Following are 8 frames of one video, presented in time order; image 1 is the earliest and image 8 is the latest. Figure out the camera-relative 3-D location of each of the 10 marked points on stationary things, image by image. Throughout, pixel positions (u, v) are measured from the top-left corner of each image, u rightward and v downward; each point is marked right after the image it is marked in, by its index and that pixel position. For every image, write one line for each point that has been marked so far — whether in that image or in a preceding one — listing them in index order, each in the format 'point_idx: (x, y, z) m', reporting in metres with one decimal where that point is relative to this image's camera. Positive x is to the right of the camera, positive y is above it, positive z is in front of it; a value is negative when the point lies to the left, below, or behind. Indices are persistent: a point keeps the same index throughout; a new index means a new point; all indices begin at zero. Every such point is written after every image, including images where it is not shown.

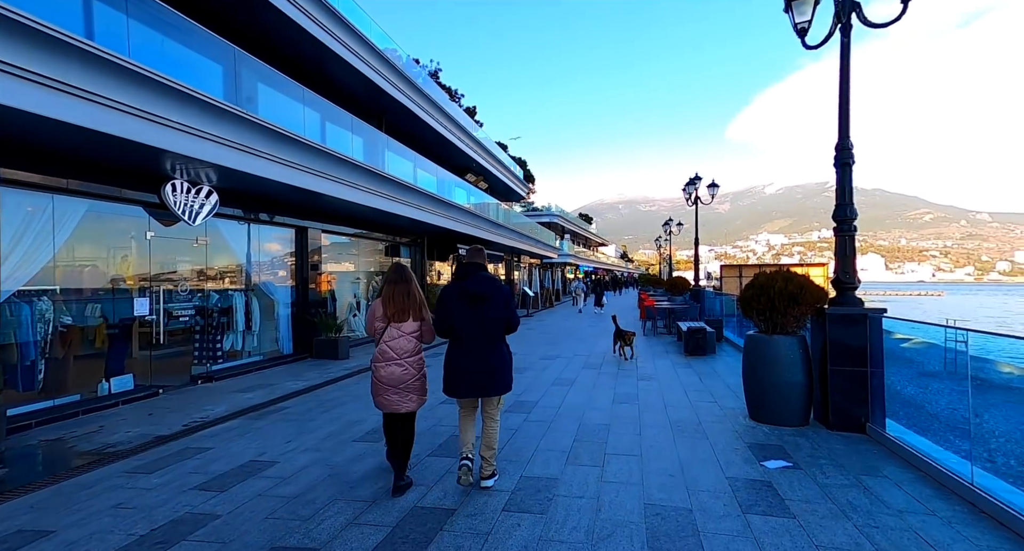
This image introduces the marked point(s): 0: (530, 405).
0: (+0.3, -1.8, +6.6) m
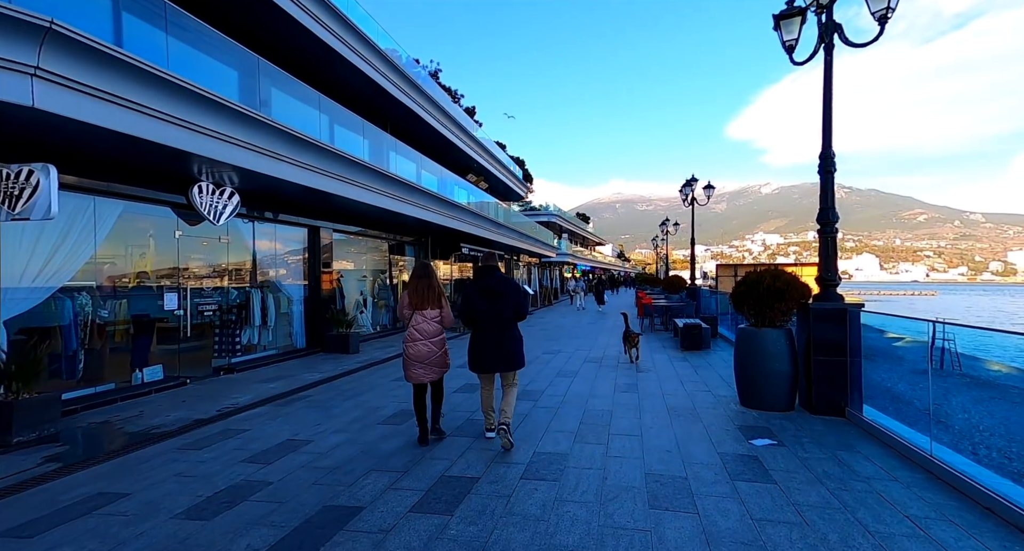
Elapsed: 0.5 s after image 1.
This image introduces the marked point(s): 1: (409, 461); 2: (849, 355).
0: (+0.4, -1.8, +7.0) m
1: (-1.0, -1.8, +4.4) m
2: (+4.4, -1.2, +5.9) m
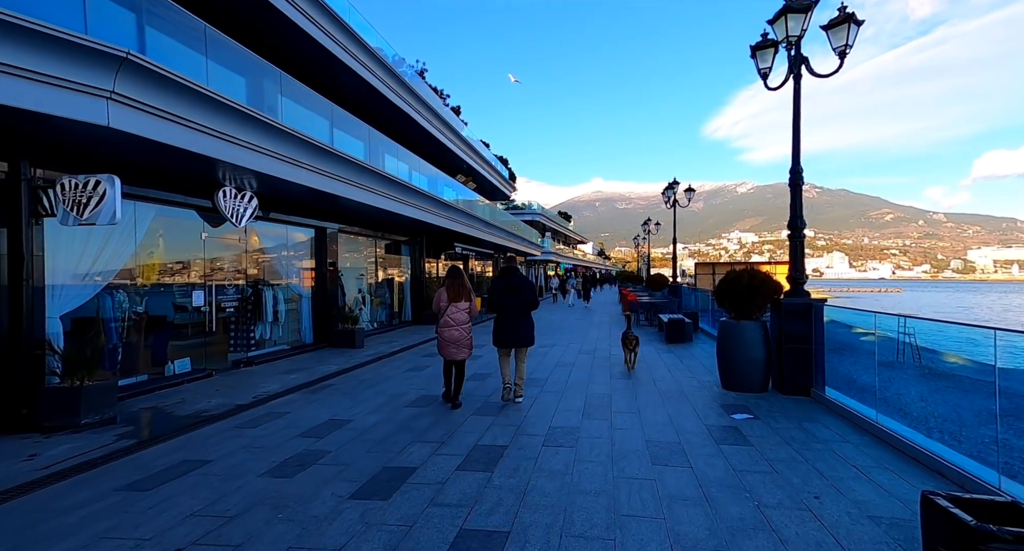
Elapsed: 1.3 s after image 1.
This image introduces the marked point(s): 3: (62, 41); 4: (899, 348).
0: (+0.5, -1.8, +7.8) m
1: (-0.8, -1.8, +5.1) m
2: (+4.6, -1.1, +6.8) m
3: (-4.9, +2.5, +5.2) m
4: (+4.3, -0.9, +4.8) m
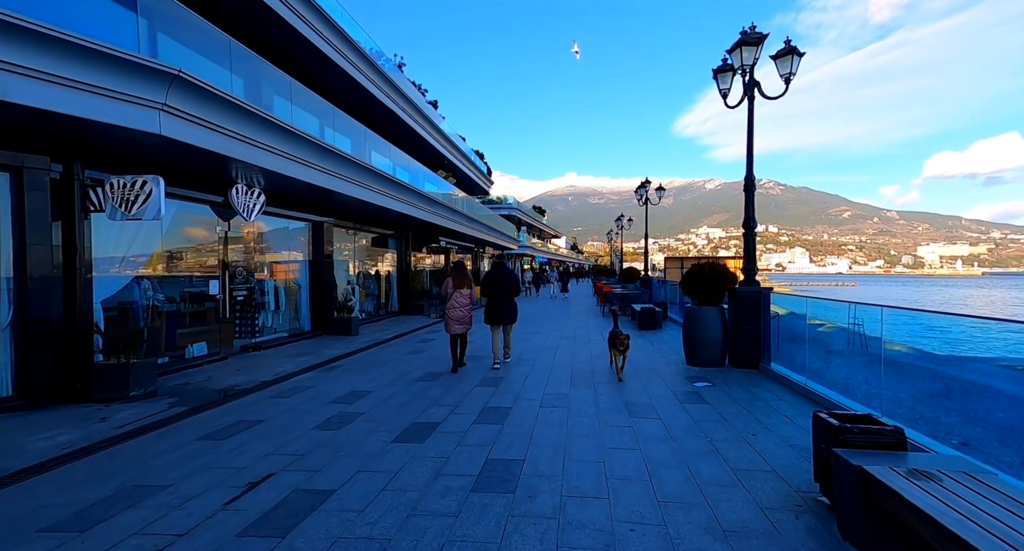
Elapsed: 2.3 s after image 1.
0: (+0.4, -1.6, +8.8) m
1: (-0.8, -1.7, +6.0) m
2: (+4.5, -1.0, +8.0) m
3: (-4.8, +2.7, +5.8) m
4: (+4.4, -0.8, +6.0) m
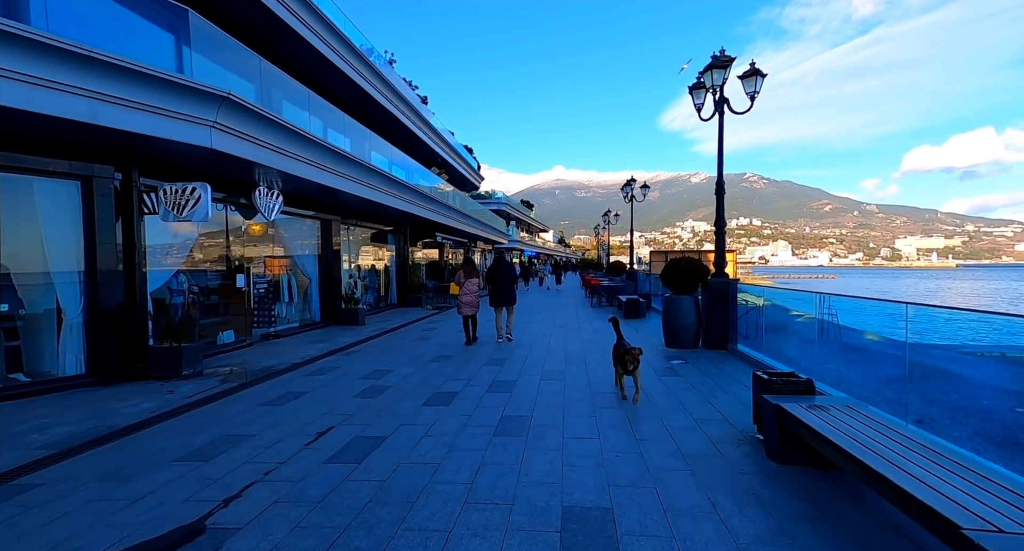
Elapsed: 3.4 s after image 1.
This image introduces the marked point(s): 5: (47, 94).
0: (+0.4, -1.5, +9.8) m
1: (-0.7, -1.6, +7.0) m
2: (+4.5, -0.8, +9.1) m
3: (-4.8, +2.7, +6.6) m
4: (+4.4, -0.6, +7.1) m
5: (-5.4, +2.1, +5.3) m
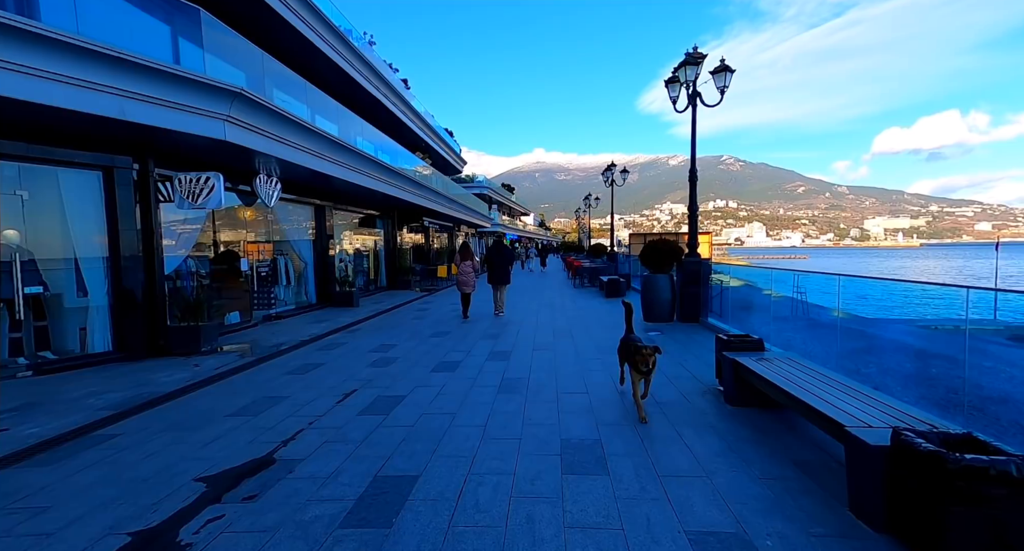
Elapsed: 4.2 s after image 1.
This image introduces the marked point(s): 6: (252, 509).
0: (+0.1, -1.0, +10.6) m
1: (-0.8, -1.2, +7.8) m
2: (+4.3, -0.4, +10.1) m
3: (-4.9, +3.0, +7.0) m
4: (+4.3, -0.3, +8.1) m
5: (-5.4, +2.3, +5.7) m
6: (-1.7, -1.5, +2.9) m
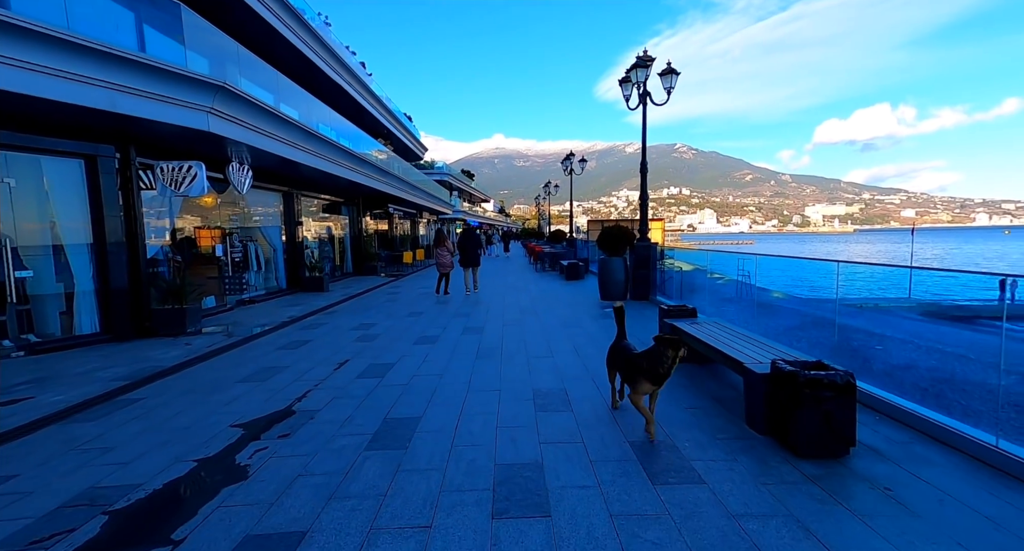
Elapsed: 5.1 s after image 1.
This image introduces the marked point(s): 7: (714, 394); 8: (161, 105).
0: (-0.6, -0.6, +11.4) m
1: (-1.3, -0.9, +8.5) m
2: (+3.5, +0.1, +11.2) m
3: (-5.4, +3.2, +7.3) m
4: (+3.7, +0.1, +9.2) m
5: (-5.8, +2.5, +5.9) m
6: (-1.8, -1.3, +3.6) m
7: (+2.0, -1.2, +4.5) m
8: (-5.5, +2.7, +7.0) m
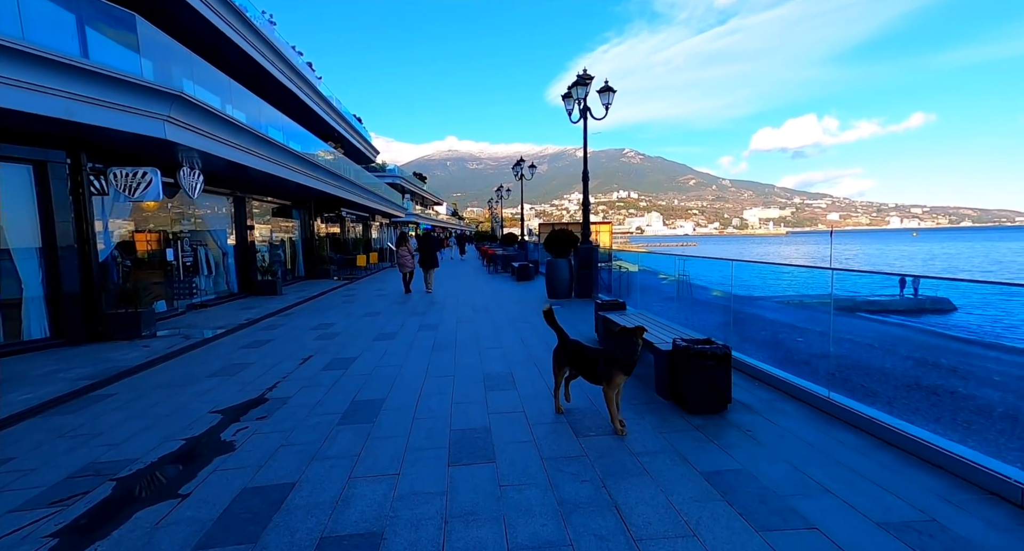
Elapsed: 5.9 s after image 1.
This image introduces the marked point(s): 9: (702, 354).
0: (-1.9, -0.7, +11.9) m
1: (-2.3, -0.9, +9.0) m
2: (+2.2, +0.1, +12.2) m
3: (-6.2, +3.2, +7.4) m
4: (+2.7, +0.1, +10.2) m
5: (-6.5, +2.4, +6.0) m
6: (-2.2, -1.3, +4.1) m
7: (+1.4, -1.1, +5.3) m
8: (-6.3, +2.6, +7.2) m
9: (+1.6, -0.7, +3.9) m
